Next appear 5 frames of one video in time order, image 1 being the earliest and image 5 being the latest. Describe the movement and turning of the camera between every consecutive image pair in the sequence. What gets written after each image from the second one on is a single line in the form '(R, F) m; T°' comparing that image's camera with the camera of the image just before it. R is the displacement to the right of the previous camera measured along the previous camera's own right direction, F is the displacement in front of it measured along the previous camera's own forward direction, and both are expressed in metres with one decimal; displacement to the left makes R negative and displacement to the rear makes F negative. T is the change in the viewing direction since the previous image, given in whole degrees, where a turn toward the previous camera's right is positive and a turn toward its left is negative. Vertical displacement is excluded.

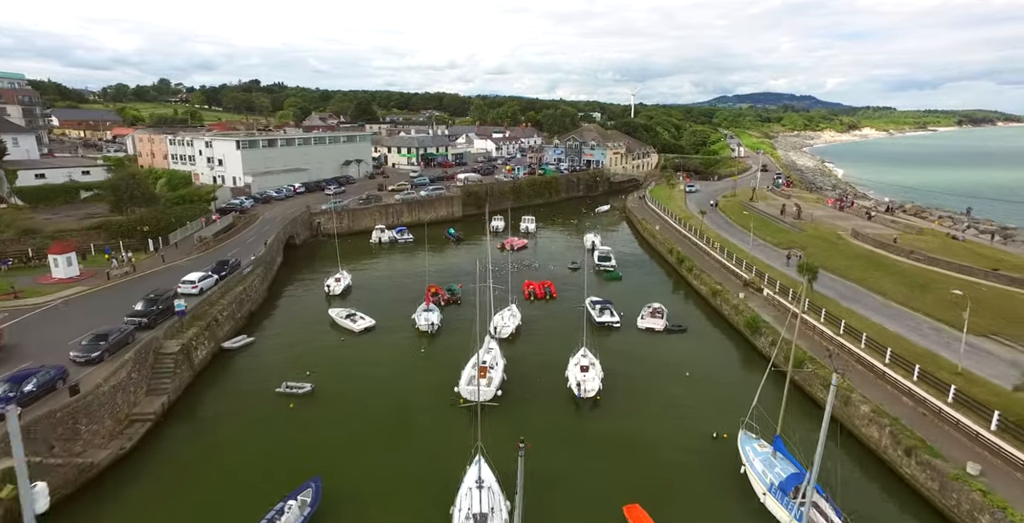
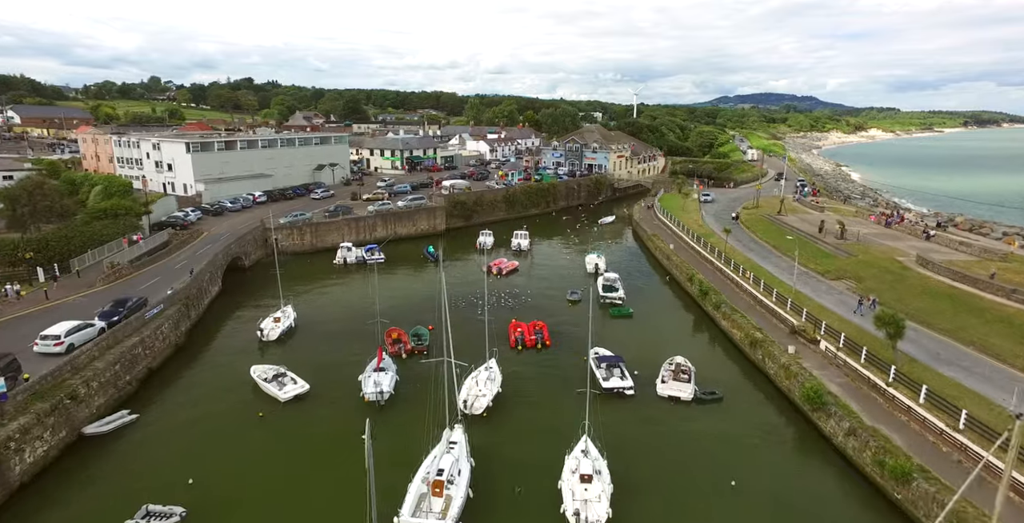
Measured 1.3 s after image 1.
(+1.1, +8.3) m; 0°
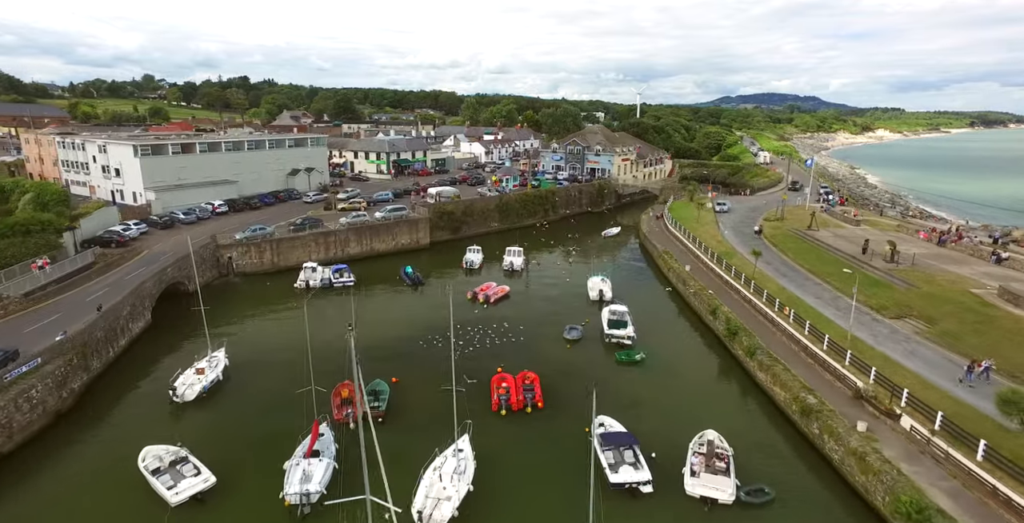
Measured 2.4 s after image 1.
(+0.9, +6.8) m; 0°
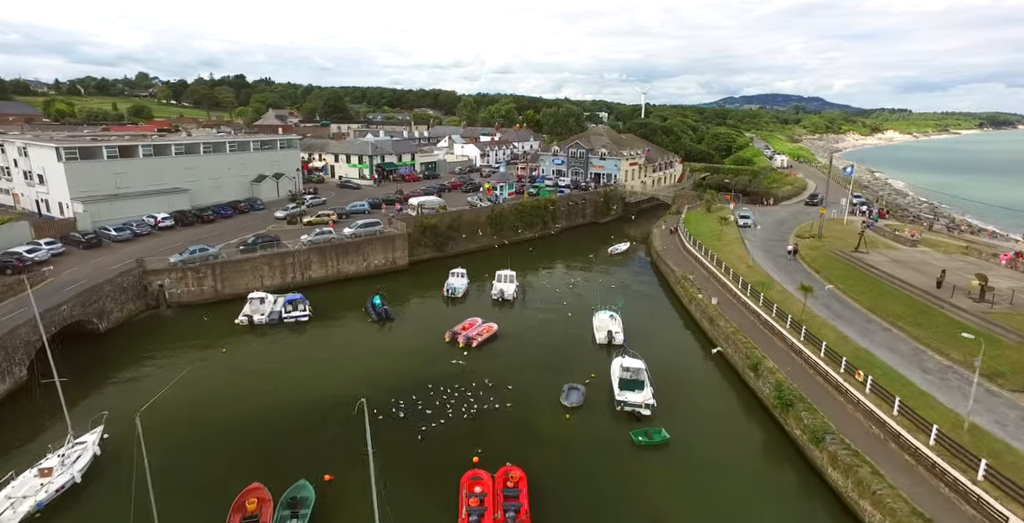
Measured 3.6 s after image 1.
(+0.9, +7.5) m; 0°
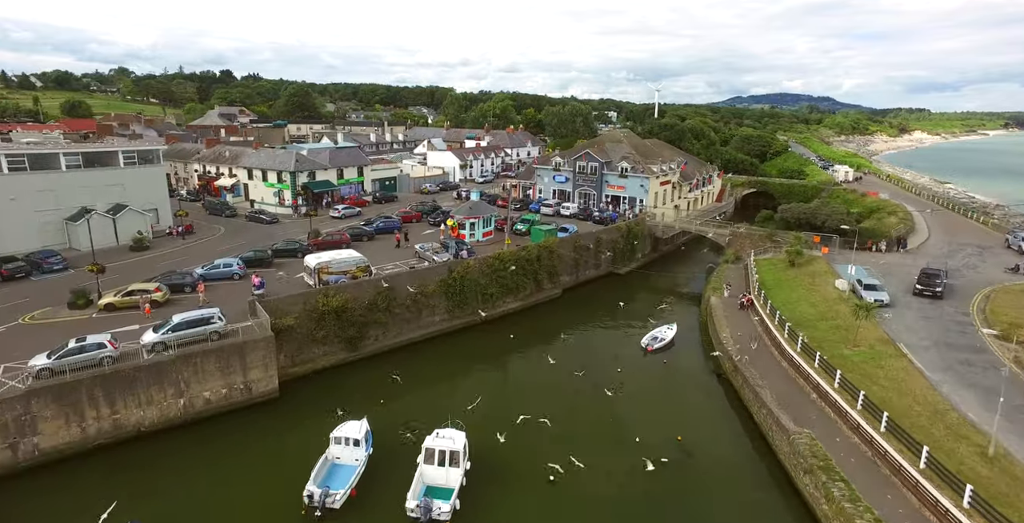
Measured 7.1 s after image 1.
(+2.3, +21.9) m; -1°
